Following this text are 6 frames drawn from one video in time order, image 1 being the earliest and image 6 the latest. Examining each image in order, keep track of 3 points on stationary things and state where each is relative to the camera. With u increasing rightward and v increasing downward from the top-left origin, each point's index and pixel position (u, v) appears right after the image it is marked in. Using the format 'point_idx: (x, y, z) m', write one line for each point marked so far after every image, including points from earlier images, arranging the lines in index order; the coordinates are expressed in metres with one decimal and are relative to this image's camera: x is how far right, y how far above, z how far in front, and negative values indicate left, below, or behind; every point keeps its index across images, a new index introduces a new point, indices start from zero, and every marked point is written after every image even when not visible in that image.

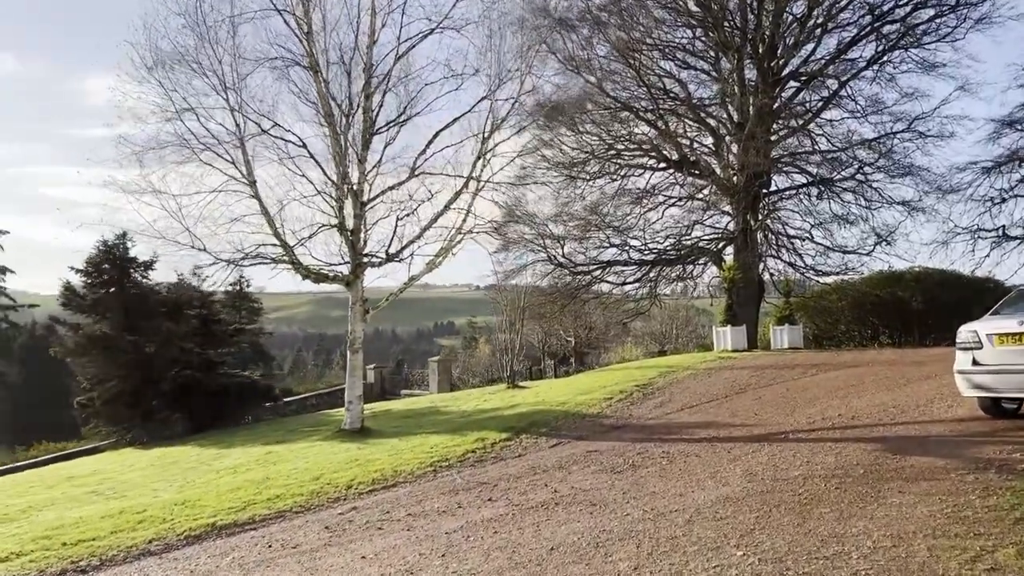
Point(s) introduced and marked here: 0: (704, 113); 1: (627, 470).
0: (+5.2, +4.5, +18.2) m
1: (+0.9, -1.5, +5.7) m
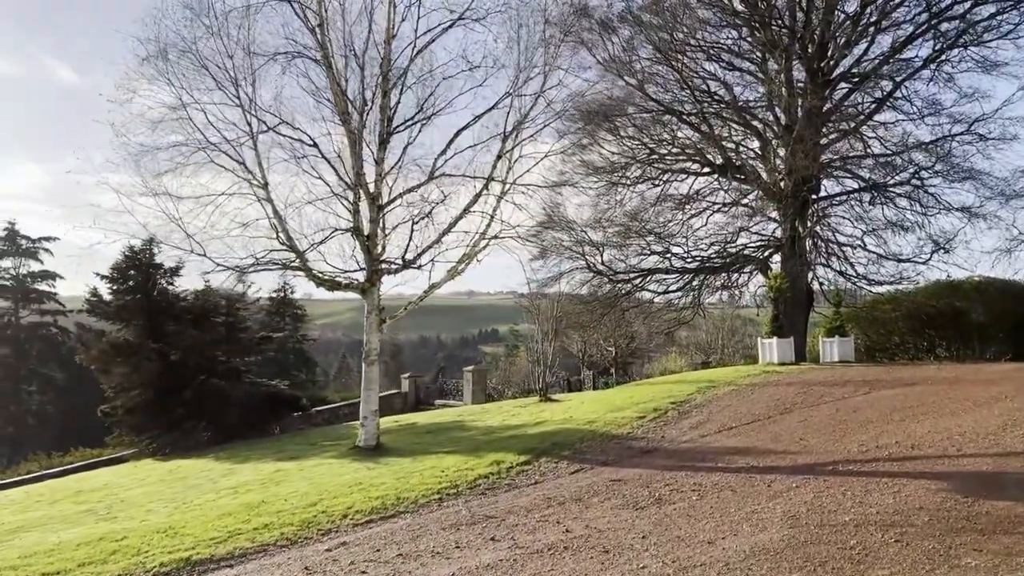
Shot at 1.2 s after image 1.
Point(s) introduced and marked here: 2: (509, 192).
0: (+6.1, +4.2, +17.4) m
1: (+1.0, -1.6, +5.1) m
2: (0.0, +1.4, +9.9) m
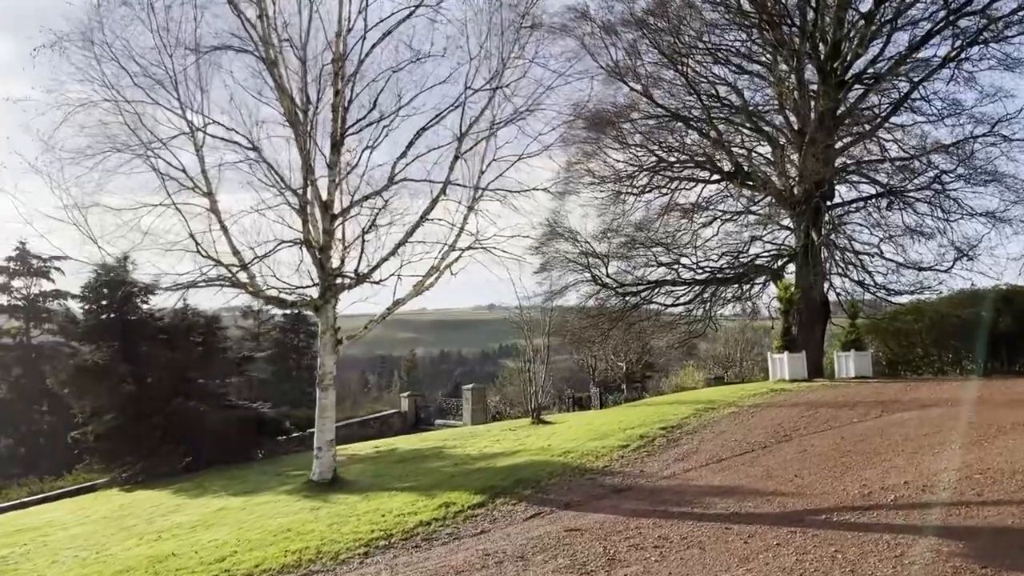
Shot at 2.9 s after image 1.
0: (+5.9, +3.9, +16.5) m
1: (+0.5, -1.7, +4.2) m
2: (-0.4, +1.2, +9.2) m
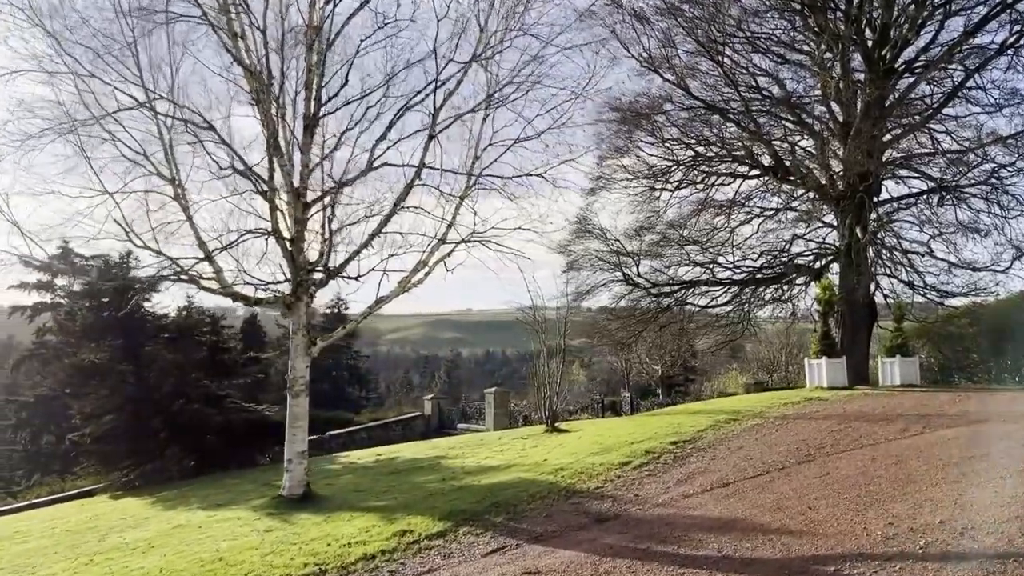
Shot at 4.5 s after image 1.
0: (+6.2, +3.9, +15.3) m
1: (+0.2, -1.7, +3.4) m
2: (-0.5, +1.2, +8.4) m
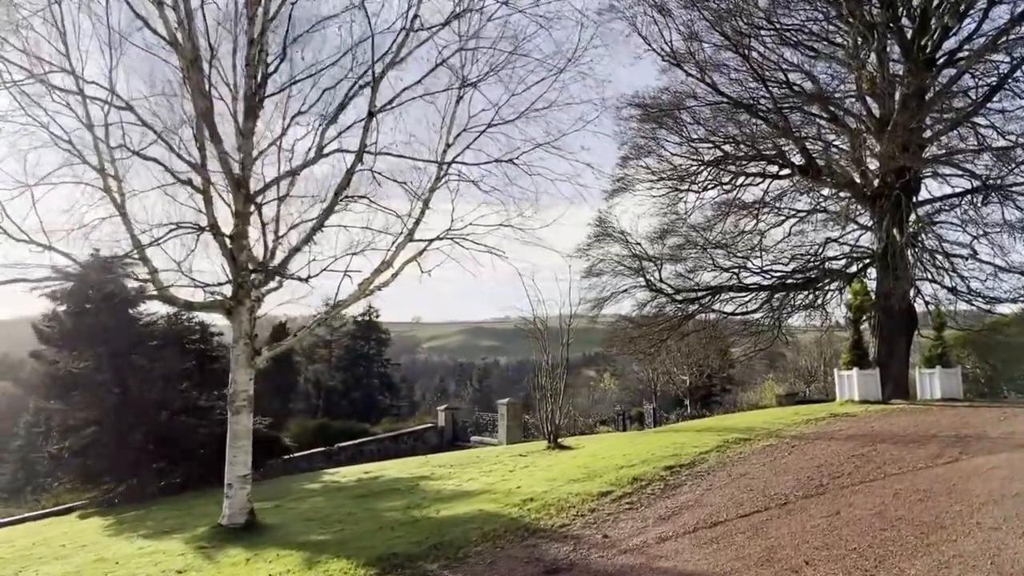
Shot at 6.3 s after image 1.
0: (+6.3, +3.8, +14.2) m
1: (-0.4, -1.7, +2.5) m
2: (-0.8, +1.2, +7.6) m
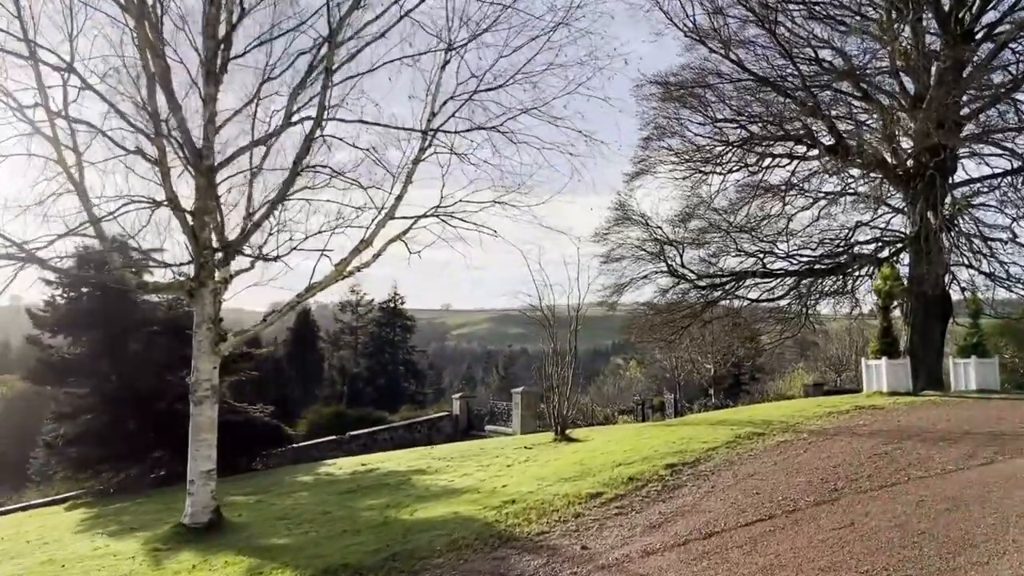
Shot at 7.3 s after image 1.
0: (+6.4, +4.1, +13.3) m
1: (-0.7, -1.6, +2.0) m
2: (-0.9, +1.4, +7.0) m
